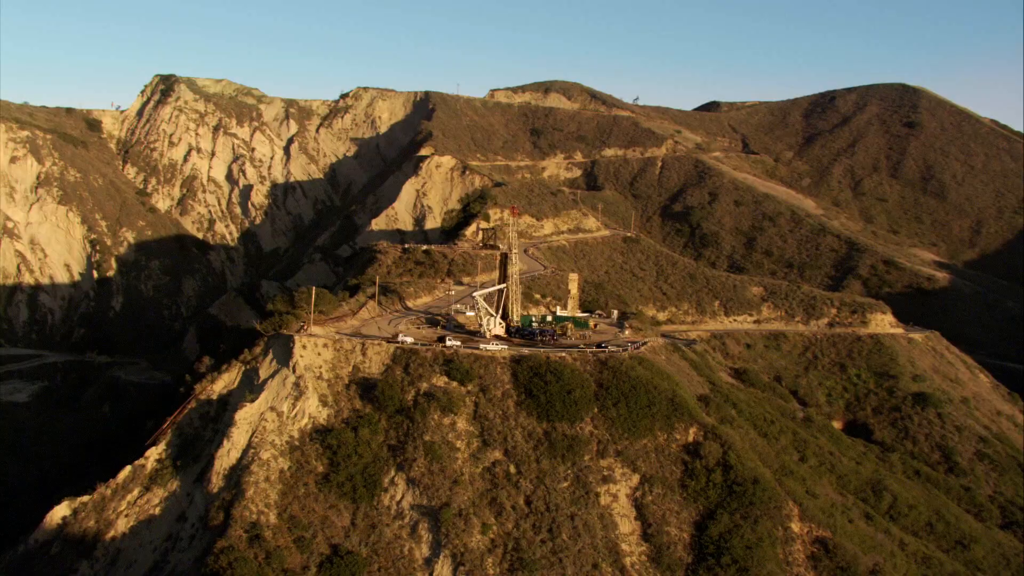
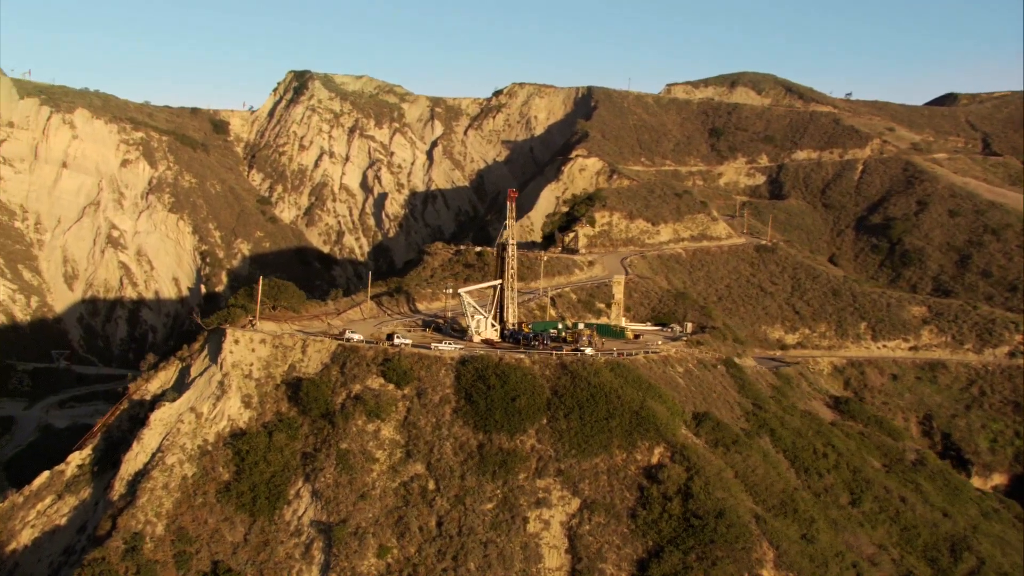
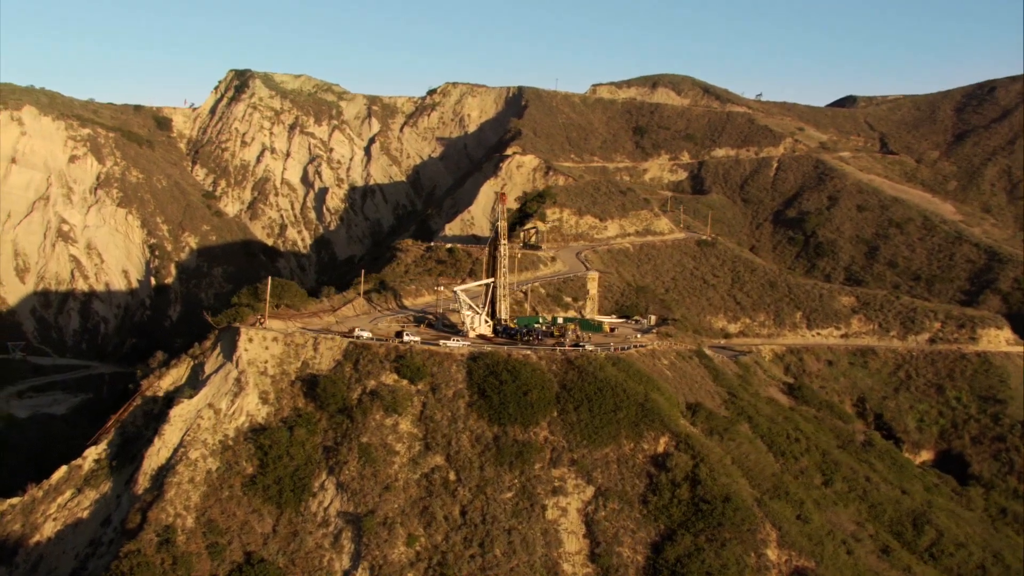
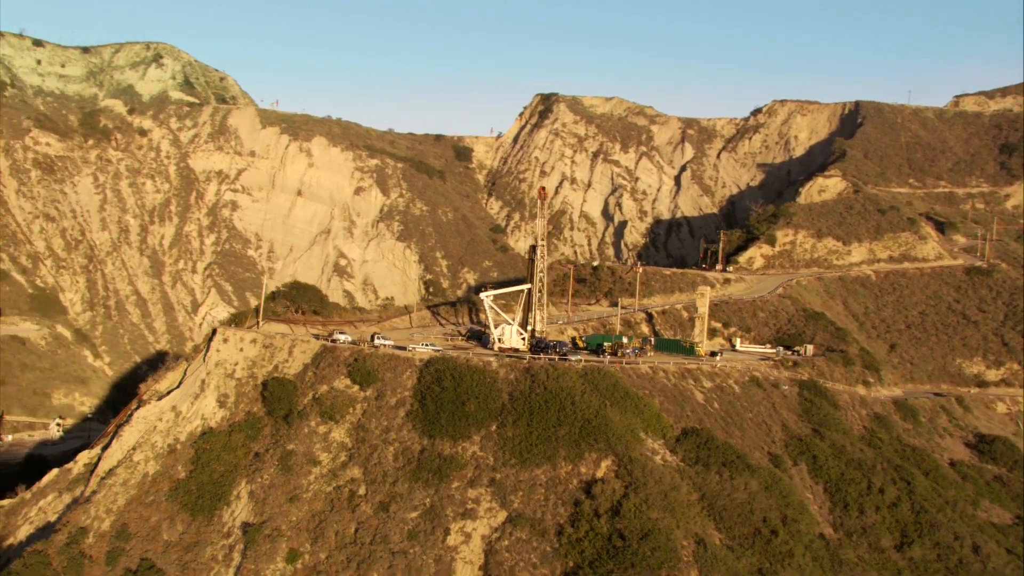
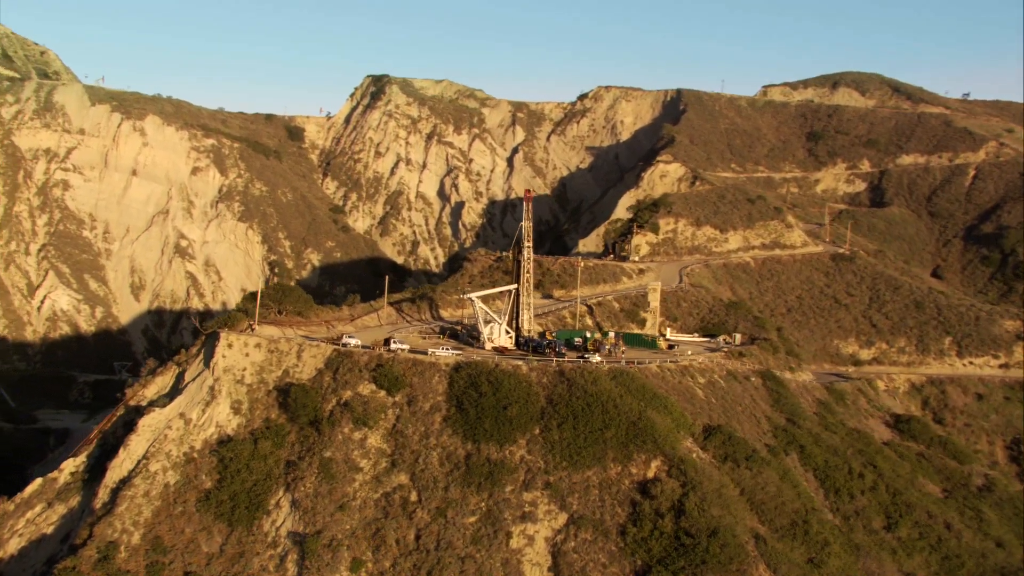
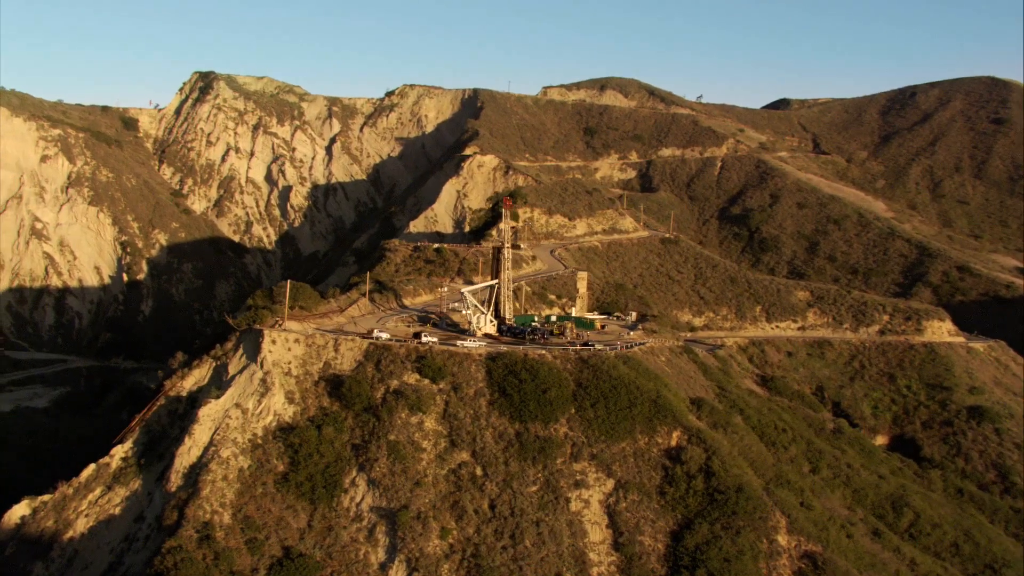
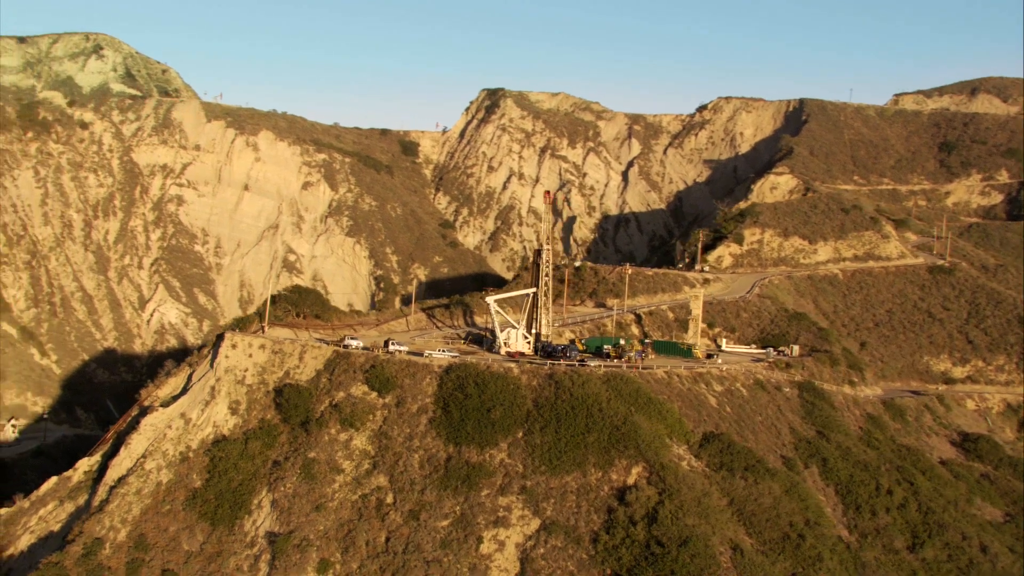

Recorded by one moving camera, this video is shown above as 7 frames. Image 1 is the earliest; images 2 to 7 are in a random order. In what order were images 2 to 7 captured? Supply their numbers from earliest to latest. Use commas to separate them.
6, 3, 2, 5, 7, 4
